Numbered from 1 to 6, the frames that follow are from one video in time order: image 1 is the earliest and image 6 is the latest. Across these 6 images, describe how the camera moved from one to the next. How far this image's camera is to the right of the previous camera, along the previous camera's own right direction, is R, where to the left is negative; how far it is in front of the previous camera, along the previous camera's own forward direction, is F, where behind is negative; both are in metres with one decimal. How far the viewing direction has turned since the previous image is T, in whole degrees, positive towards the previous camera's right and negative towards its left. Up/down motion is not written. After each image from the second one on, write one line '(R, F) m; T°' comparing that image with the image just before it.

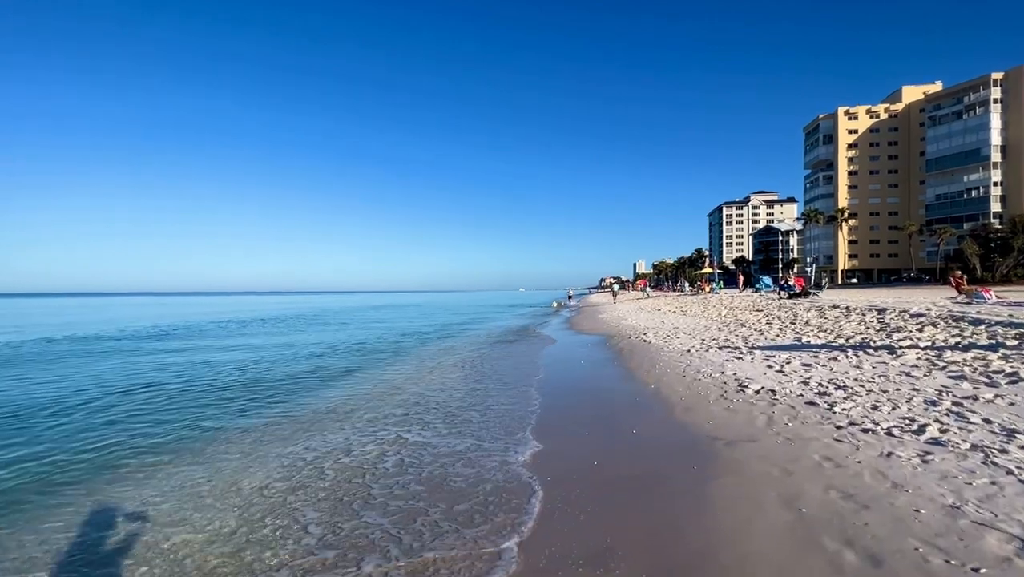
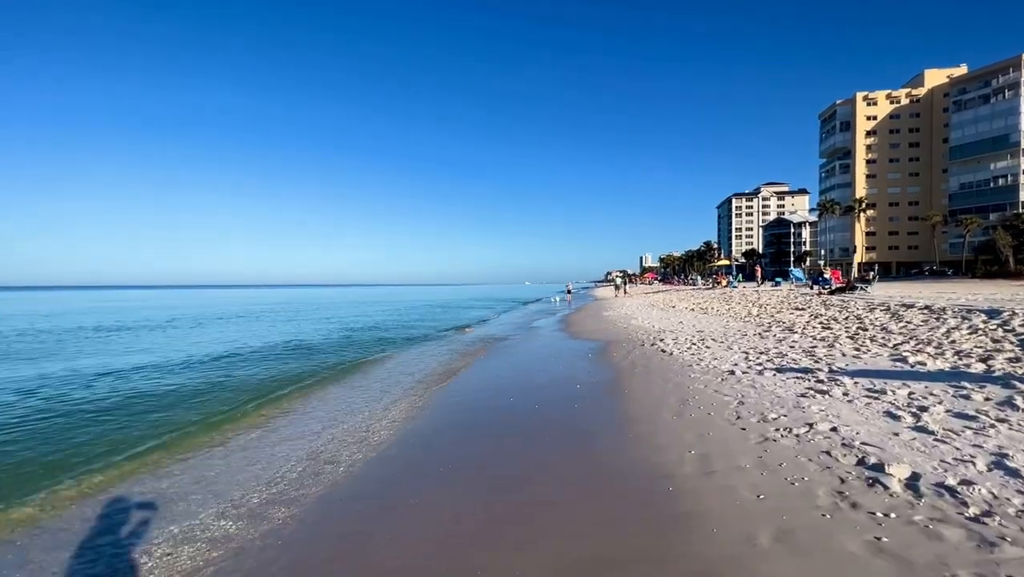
(+0.8, +4.3) m; -1°
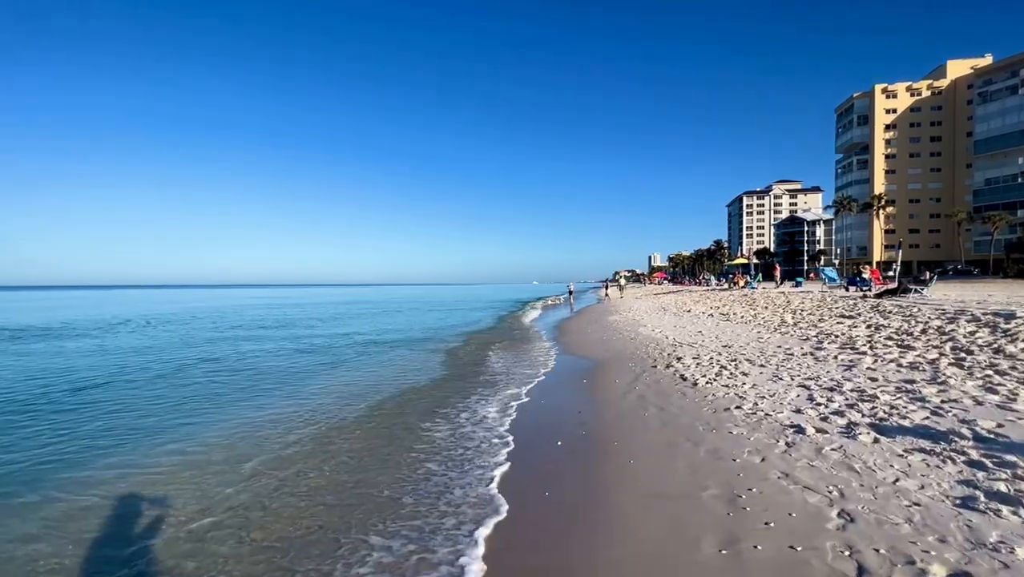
(+0.9, +3.5) m; -1°
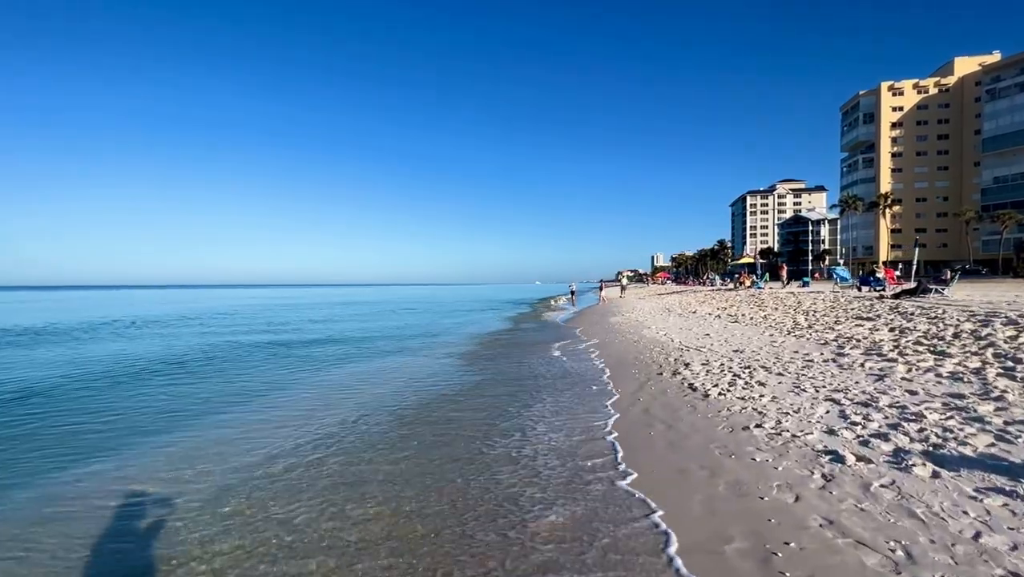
(+0.2, +1.0) m; 0°
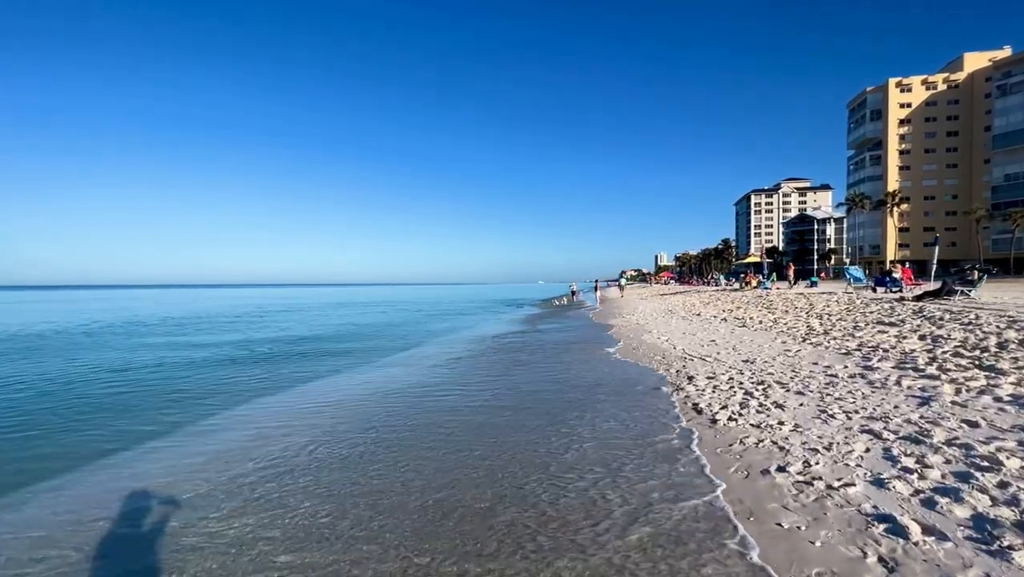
(+0.5, +1.4) m; 0°
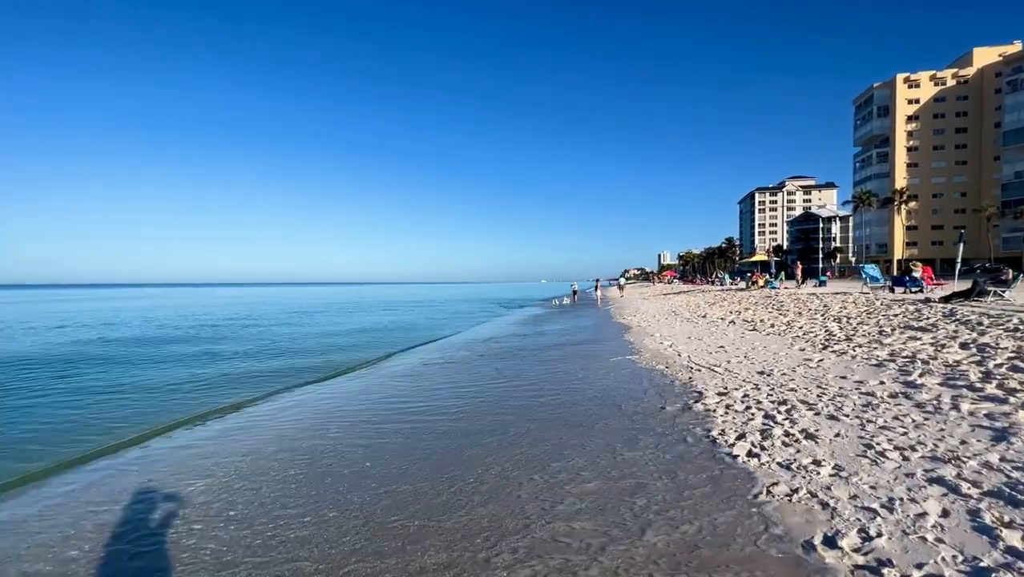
(+0.4, +1.4) m; 0°
